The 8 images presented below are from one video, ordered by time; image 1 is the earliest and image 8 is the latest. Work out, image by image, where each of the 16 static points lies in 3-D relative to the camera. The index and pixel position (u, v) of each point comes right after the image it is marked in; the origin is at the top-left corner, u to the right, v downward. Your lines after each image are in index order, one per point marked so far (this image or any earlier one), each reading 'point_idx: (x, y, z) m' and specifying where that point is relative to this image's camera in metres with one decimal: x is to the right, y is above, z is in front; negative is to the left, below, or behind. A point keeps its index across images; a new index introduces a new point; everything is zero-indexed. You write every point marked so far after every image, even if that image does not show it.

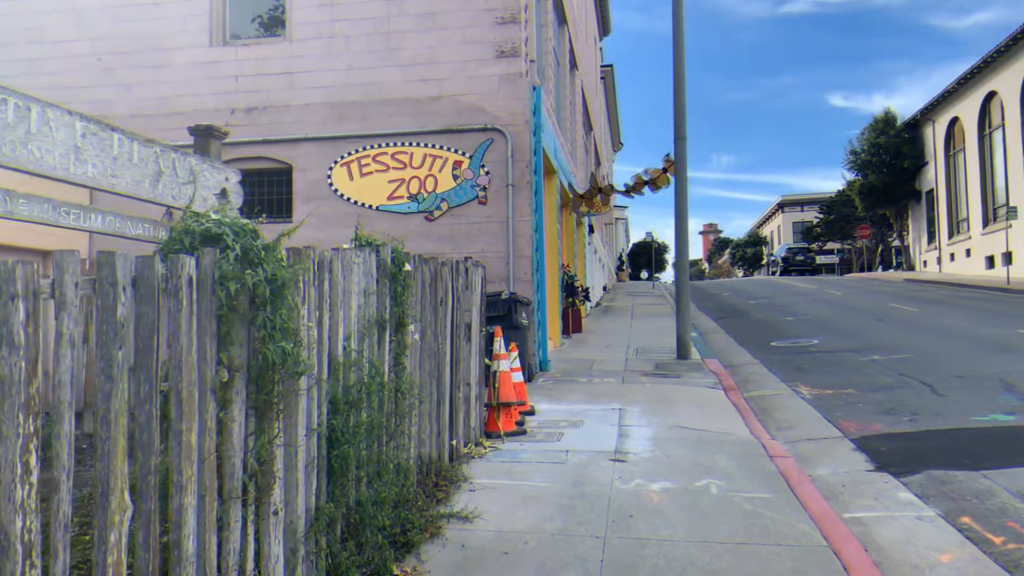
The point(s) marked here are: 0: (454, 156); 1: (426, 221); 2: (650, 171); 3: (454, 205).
0: (-0.7, +1.7, +10.7) m
1: (-1.1, +0.9, +10.7) m
2: (+2.1, +1.8, +12.4) m
3: (-0.7, +1.1, +10.6) m
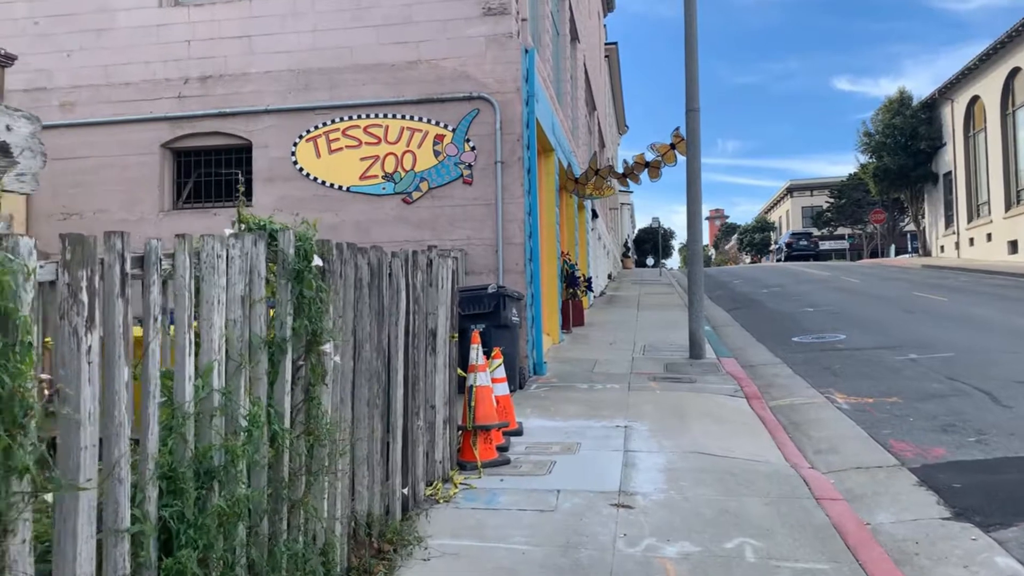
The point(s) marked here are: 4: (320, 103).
0: (-0.9, +1.8, +9.3) m
1: (-1.2, +1.0, +9.4) m
2: (+2.0, +1.9, +11.1) m
3: (-0.9, +1.2, +9.3) m
4: (-2.2, +2.1, +9.6) m
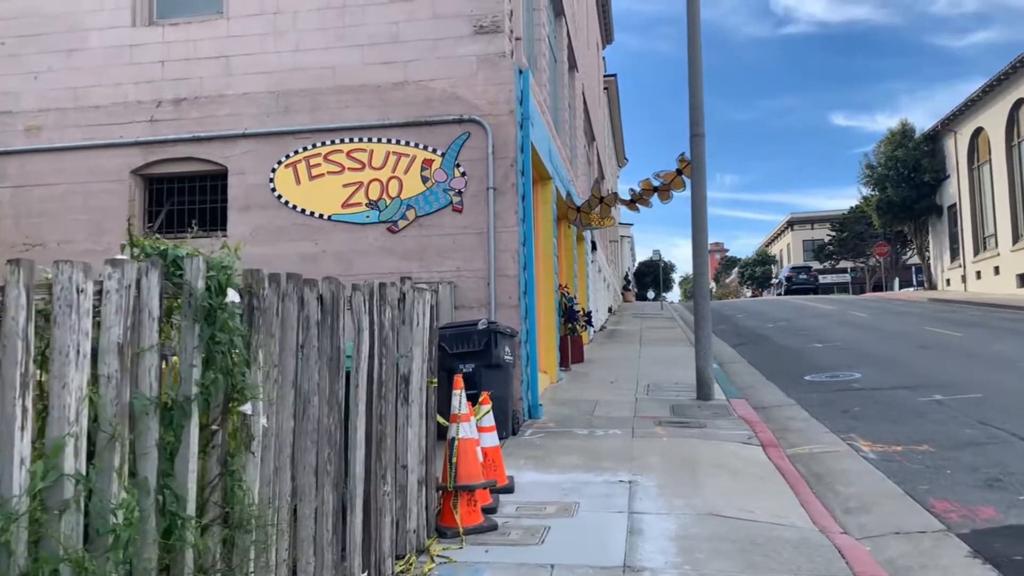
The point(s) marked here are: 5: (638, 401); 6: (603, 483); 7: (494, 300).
0: (-1.0, +1.4, +8.7) m
1: (-1.3, +0.6, +8.7) m
2: (+1.9, +1.4, +10.5) m
3: (-1.0, +0.8, +8.7) m
4: (-2.3, +1.8, +9.0) m
5: (+1.5, -1.3, +9.7) m
6: (+0.7, -1.4, +5.9) m
7: (-0.2, -0.1, +8.4) m
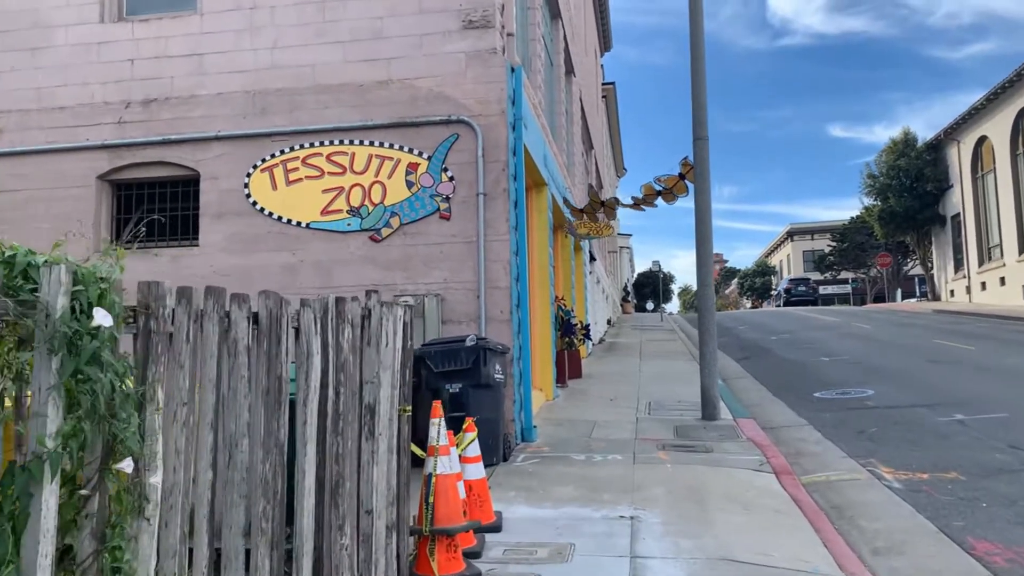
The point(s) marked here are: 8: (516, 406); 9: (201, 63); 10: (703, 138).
0: (-1.0, +1.3, +8.1) m
1: (-1.4, +0.5, +8.1) m
2: (+1.8, +1.3, +9.9) m
3: (-1.0, +0.7, +8.1) m
4: (-2.4, +1.6, +8.4) m
5: (+1.4, -1.5, +9.1) m
6: (+0.6, -1.5, +5.3) m
7: (-0.3, -0.2, +7.8) m
8: (0.0, -1.1, +7.8) m
9: (-3.3, +2.4, +8.7) m
10: (+2.2, +1.7, +9.5) m
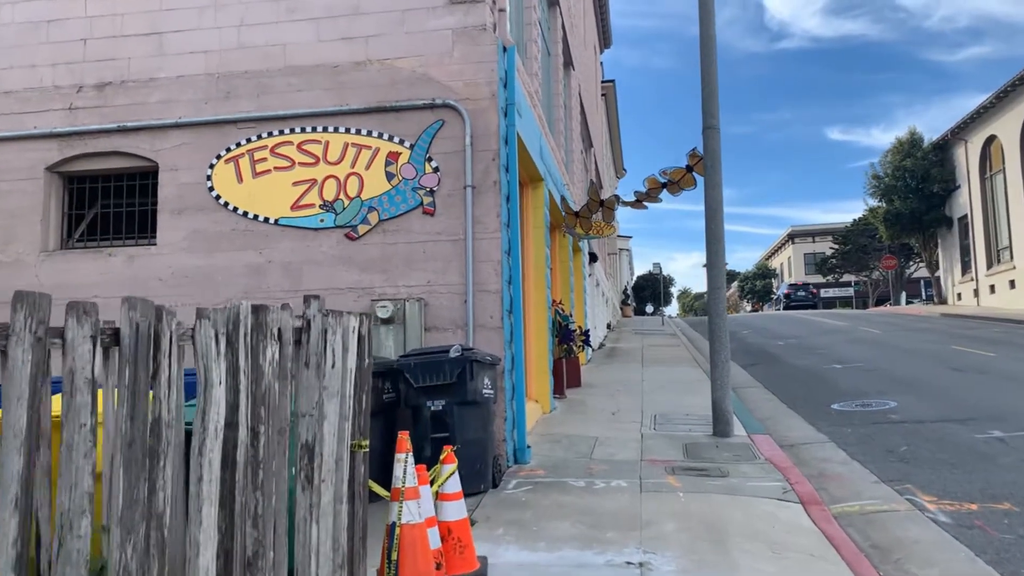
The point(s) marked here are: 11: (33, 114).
0: (-1.1, +1.3, +7.3) m
1: (-1.5, +0.4, +7.3) m
2: (+1.7, +1.2, +9.1) m
3: (-1.1, +0.6, +7.2) m
4: (-2.5, +1.6, +7.6) m
5: (+1.3, -1.5, +8.3) m
6: (+0.5, -1.5, +4.5) m
7: (-0.3, -0.3, +7.0) m
8: (0.0, -1.2, +7.0) m
9: (-3.4, +2.3, +7.9) m
10: (+2.1, +1.7, +8.7) m
11: (-4.6, +1.7, +7.9) m
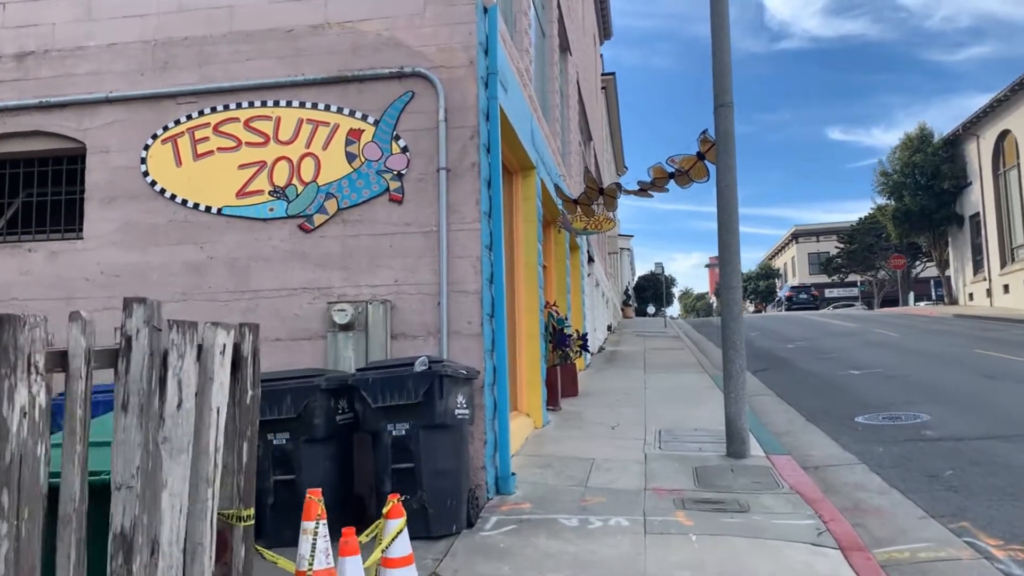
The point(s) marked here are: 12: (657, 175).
0: (-1.2, +1.3, +6.3) m
1: (-1.6, +0.4, +6.2) m
2: (+1.6, +1.2, +8.0) m
3: (-1.2, +0.6, +6.2) m
4: (-2.6, +1.6, +6.5) m
5: (+1.2, -1.5, +7.2) m
6: (+0.4, -1.5, +3.4) m
7: (-0.5, -0.3, +5.9) m
8: (-0.2, -1.2, +6.0) m
9: (-3.5, +2.3, +6.8) m
10: (+2.0, +1.7, +7.7) m
11: (-4.8, +1.7, +6.9) m
12: (+1.5, +1.2, +8.5) m
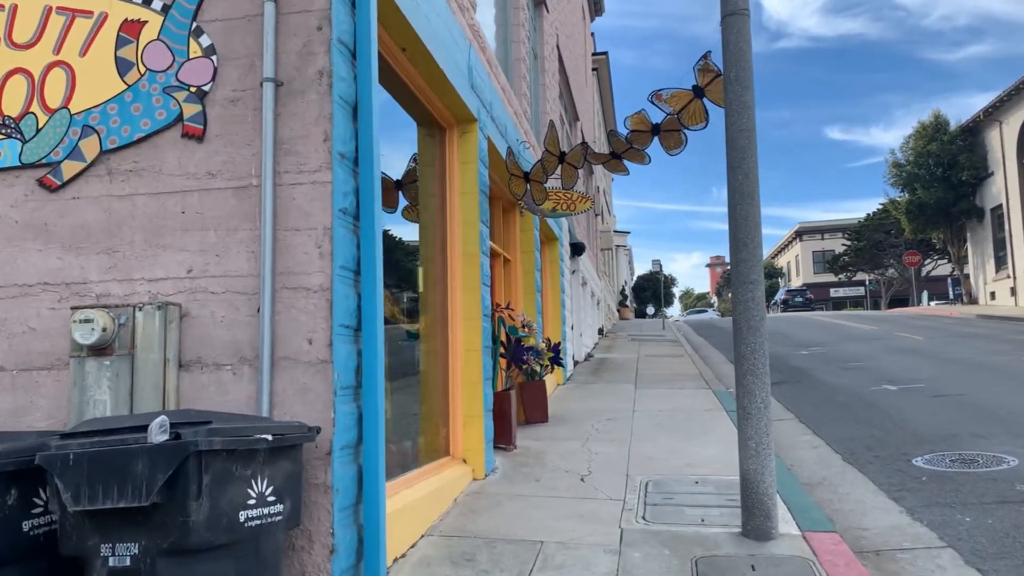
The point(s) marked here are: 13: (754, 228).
0: (-1.8, +1.3, +3.8) m
1: (-2.1, +0.5, +3.8) m
2: (+1.0, +1.3, +5.6) m
3: (-1.8, +0.6, +3.7) m
4: (-3.2, +1.6, +4.1) m
5: (+0.7, -1.5, +4.8) m
6: (-0.2, -1.5, +0.9) m
7: (-1.0, -0.2, +3.5) m
8: (-0.7, -1.1, +3.5) m
9: (-4.0, +2.4, +4.4) m
10: (+1.4, +1.7, +5.2) m
11: (-5.3, +1.7, +4.4) m
12: (+0.9, +1.2, +6.0) m
13: (+1.5, +0.4, +5.0) m
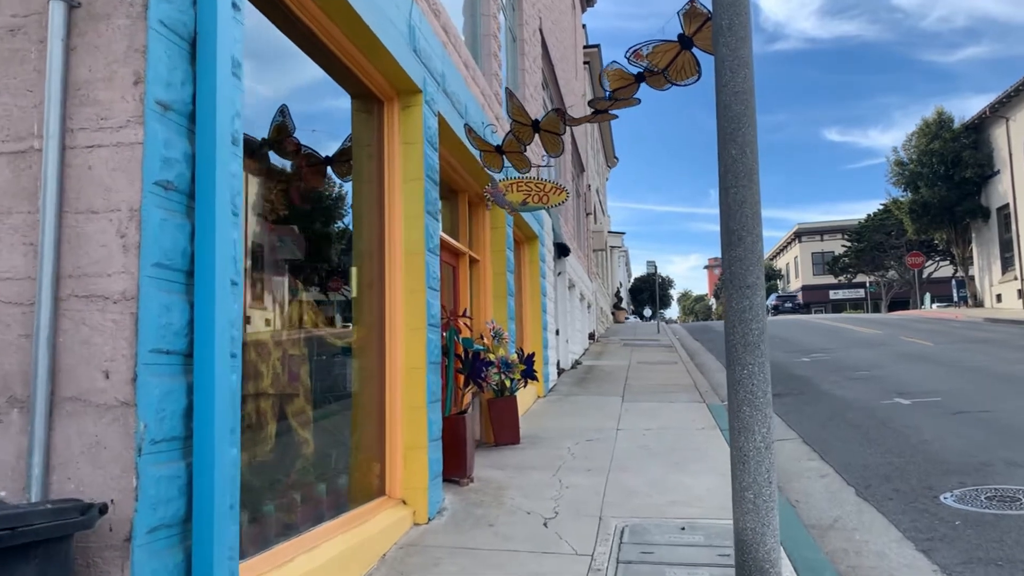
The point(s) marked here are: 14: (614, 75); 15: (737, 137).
0: (-2.1, +1.3, +2.7) m
1: (-2.5, +0.4, +2.7) m
2: (+0.7, +1.2, +4.5) m
3: (-2.1, +0.6, +2.6) m
4: (-3.5, +1.6, +3.0) m
5: (+0.3, -1.5, +3.7) m
6: (-0.5, -1.5, -0.1) m
7: (-1.3, -0.3, +2.4) m
8: (-1.0, -1.2, +2.4) m
9: (-4.4, +2.3, +3.3) m
10: (+1.1, +1.7, +4.1) m
11: (-5.6, +1.7, +3.3) m
12: (+0.6, +1.2, +5.0) m
13: (+1.2, +0.4, +4.0) m
14: (+0.6, +1.2, +4.9) m
15: (+1.1, +0.7, +4.0) m
